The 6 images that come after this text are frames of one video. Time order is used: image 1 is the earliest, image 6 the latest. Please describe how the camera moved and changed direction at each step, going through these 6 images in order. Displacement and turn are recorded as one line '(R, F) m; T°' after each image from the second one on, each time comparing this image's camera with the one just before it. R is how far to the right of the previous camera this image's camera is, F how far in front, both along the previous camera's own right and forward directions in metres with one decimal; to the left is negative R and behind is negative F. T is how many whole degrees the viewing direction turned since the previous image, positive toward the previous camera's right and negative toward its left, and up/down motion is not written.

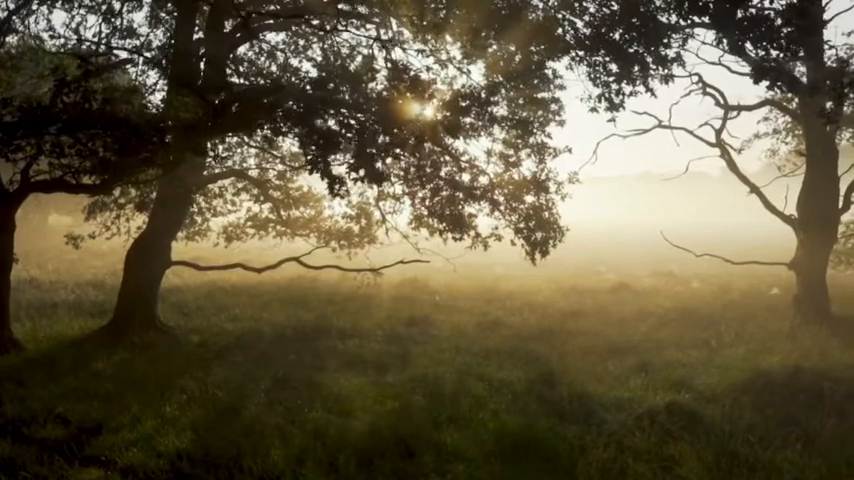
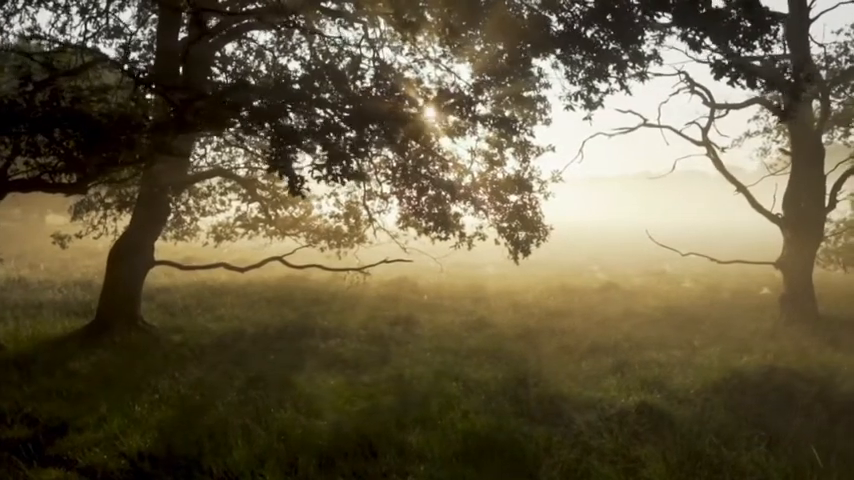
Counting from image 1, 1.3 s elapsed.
(+0.4, +0.1) m; 0°
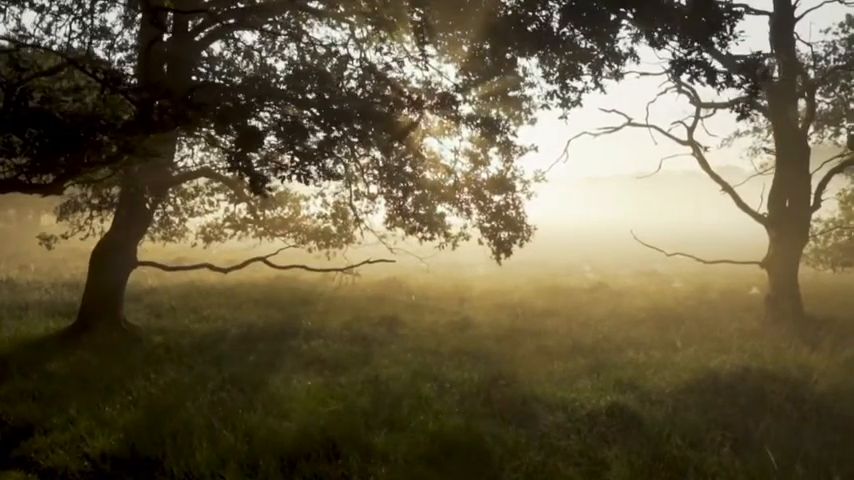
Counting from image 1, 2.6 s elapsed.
(+0.4, +0.1) m; 0°
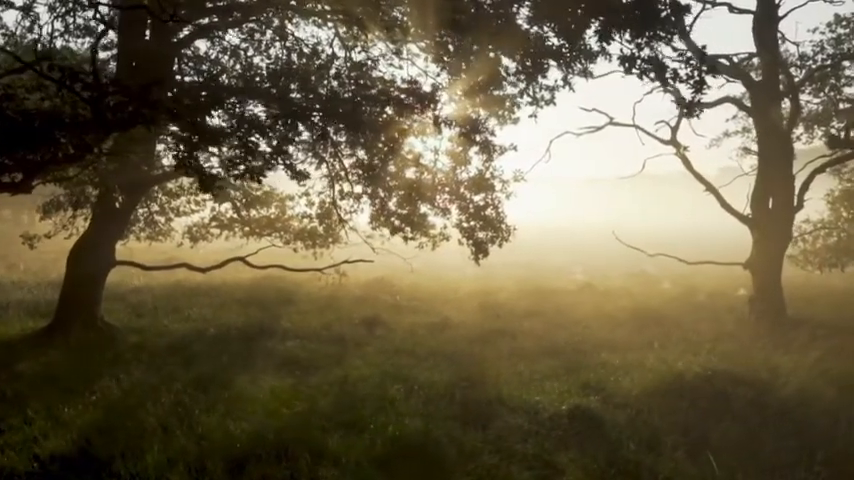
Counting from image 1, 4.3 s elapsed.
(+0.5, +0.1) m; 0°
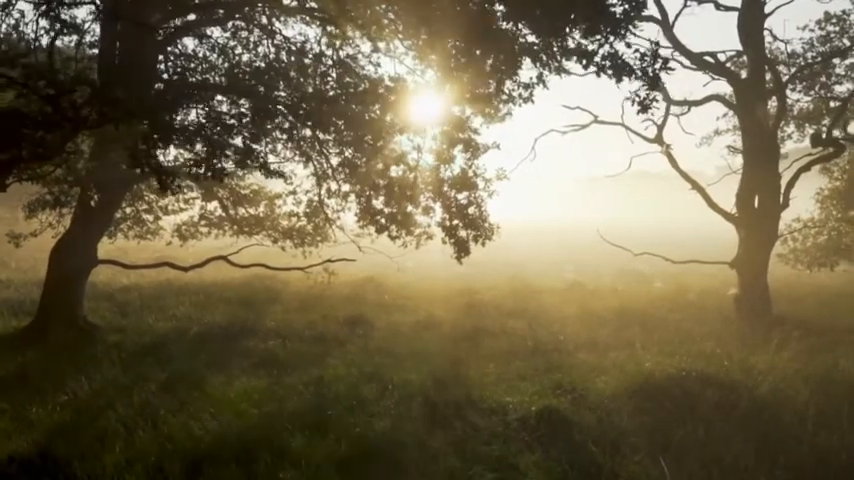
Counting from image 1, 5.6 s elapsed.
(+0.4, +0.1) m; 0°
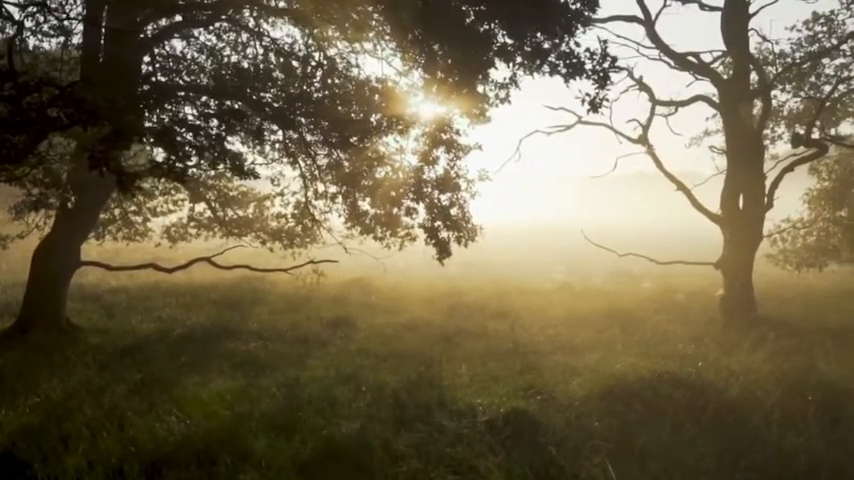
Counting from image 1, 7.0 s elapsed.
(+0.4, 0.0) m; 0°
